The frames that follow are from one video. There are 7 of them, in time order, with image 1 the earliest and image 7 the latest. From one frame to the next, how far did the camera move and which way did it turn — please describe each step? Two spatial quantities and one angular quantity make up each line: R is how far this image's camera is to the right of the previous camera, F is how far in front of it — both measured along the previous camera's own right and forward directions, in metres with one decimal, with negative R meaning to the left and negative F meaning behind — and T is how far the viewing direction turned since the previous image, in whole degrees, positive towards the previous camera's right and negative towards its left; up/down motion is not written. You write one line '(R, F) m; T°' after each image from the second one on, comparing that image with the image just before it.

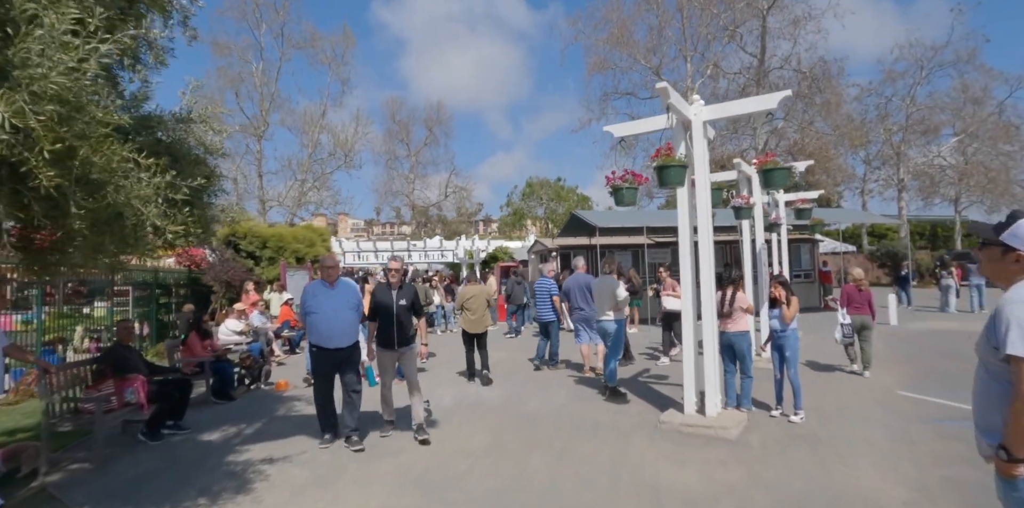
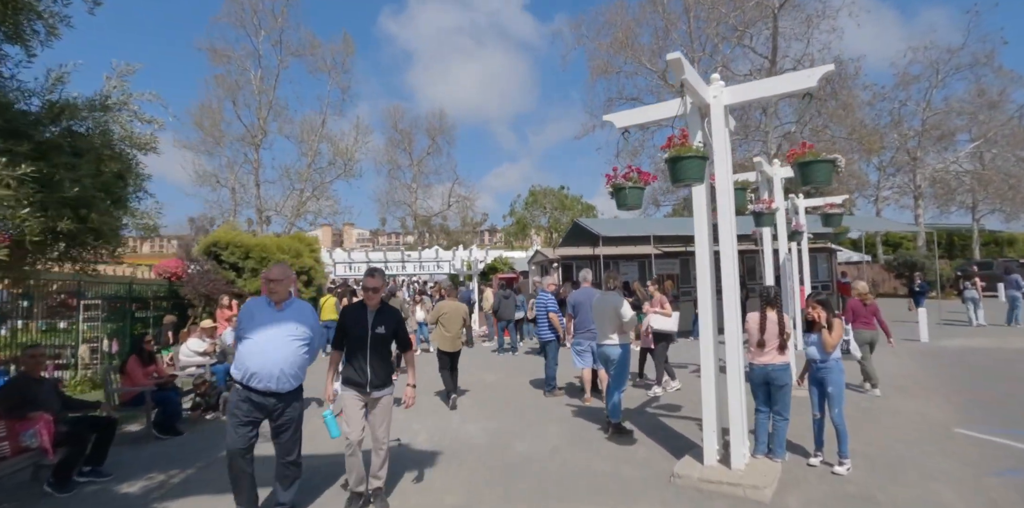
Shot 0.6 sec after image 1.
(+0.2, +1.1) m; -1°
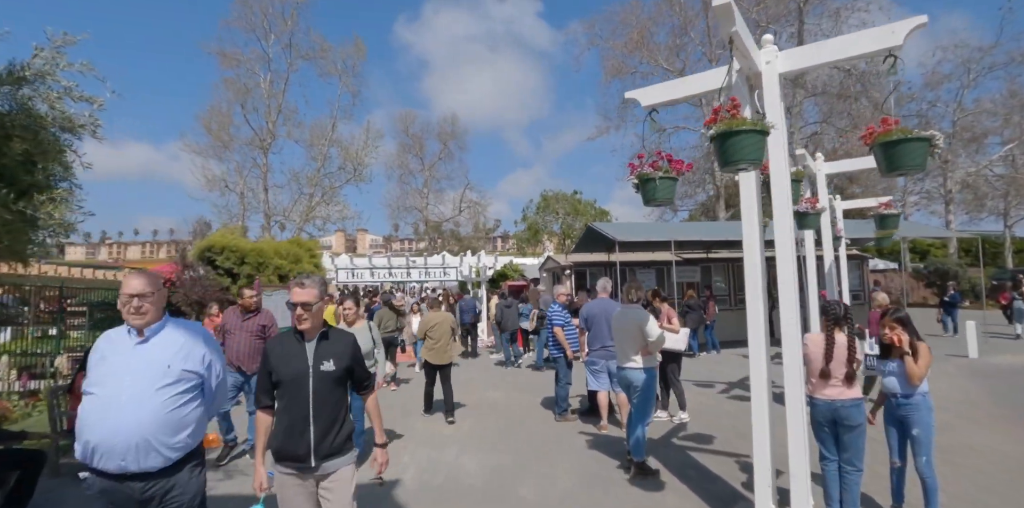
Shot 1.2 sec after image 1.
(+0.1, +1.0) m; -1°
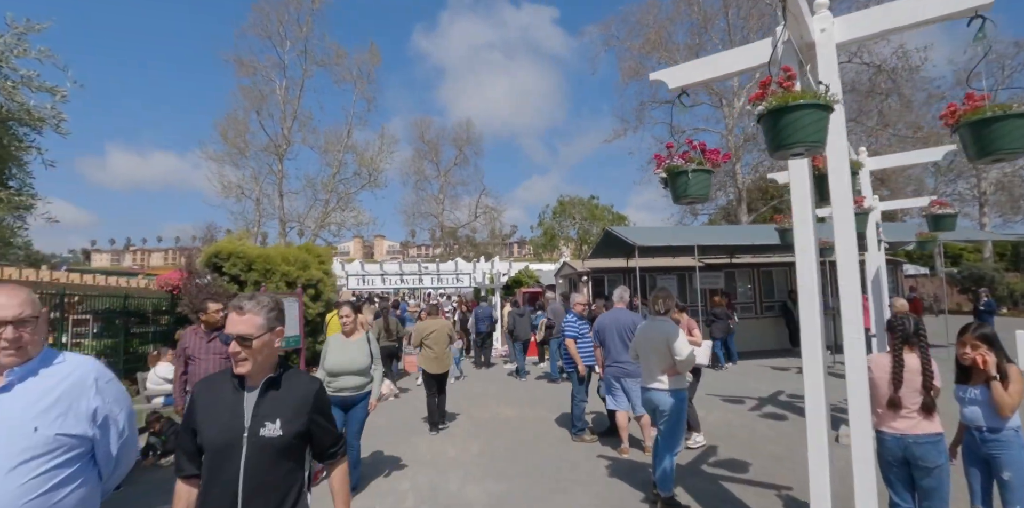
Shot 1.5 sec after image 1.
(+0.1, +0.6) m; -2°
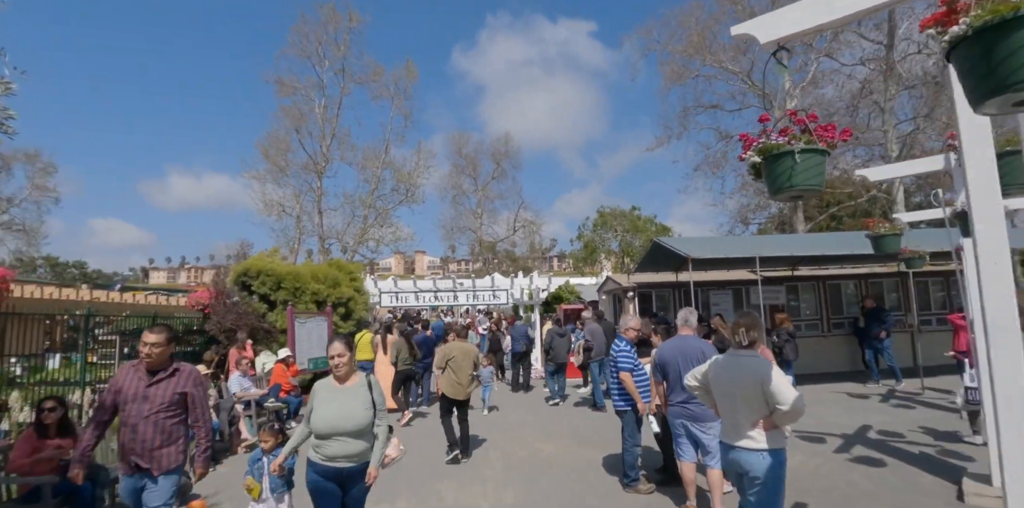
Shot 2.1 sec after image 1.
(0.0, +1.0) m; -4°
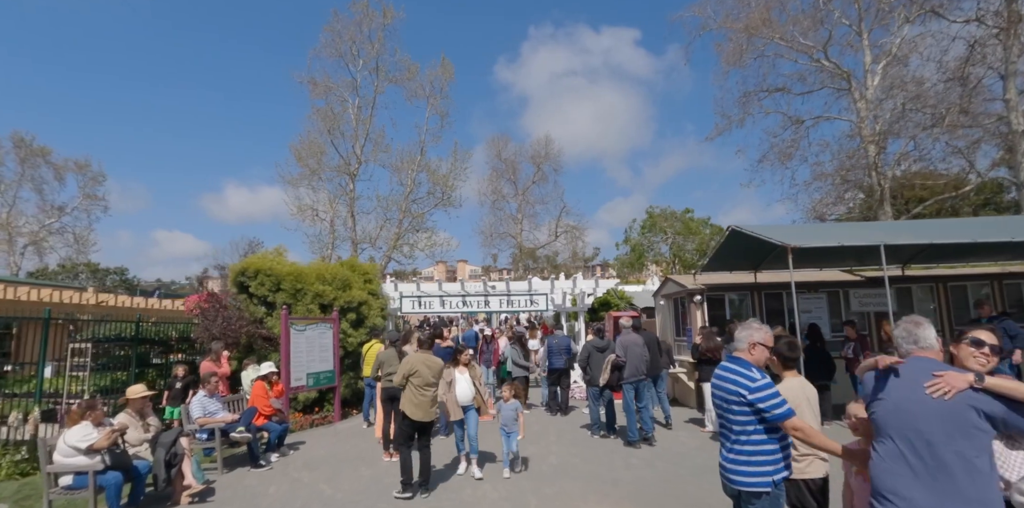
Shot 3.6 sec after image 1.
(+0.1, +2.5) m; -4°
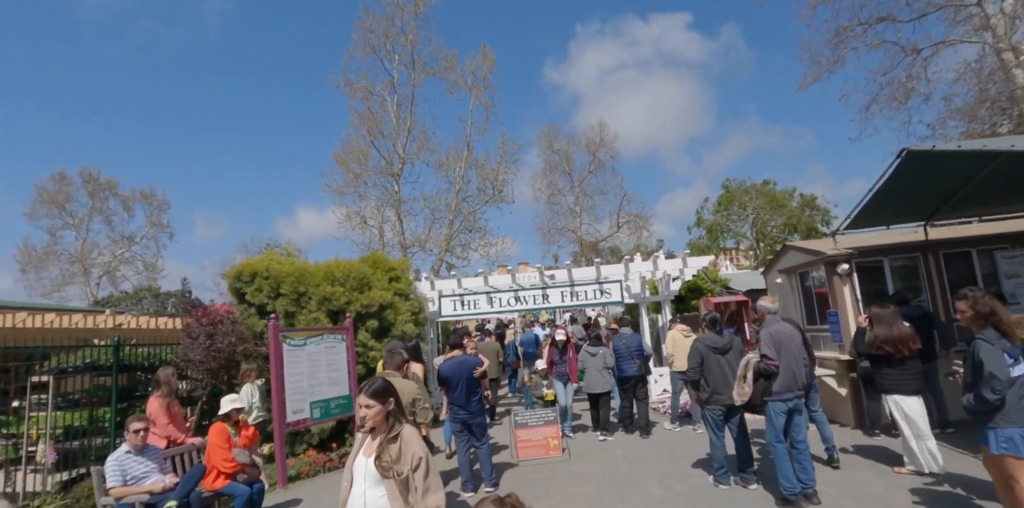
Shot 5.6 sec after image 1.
(0.0, +3.1) m; -6°
